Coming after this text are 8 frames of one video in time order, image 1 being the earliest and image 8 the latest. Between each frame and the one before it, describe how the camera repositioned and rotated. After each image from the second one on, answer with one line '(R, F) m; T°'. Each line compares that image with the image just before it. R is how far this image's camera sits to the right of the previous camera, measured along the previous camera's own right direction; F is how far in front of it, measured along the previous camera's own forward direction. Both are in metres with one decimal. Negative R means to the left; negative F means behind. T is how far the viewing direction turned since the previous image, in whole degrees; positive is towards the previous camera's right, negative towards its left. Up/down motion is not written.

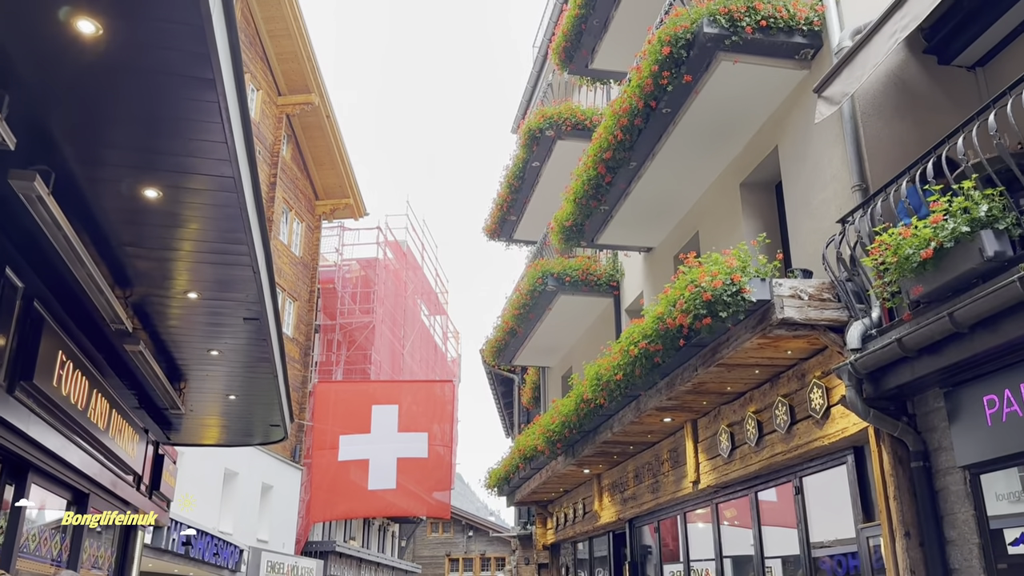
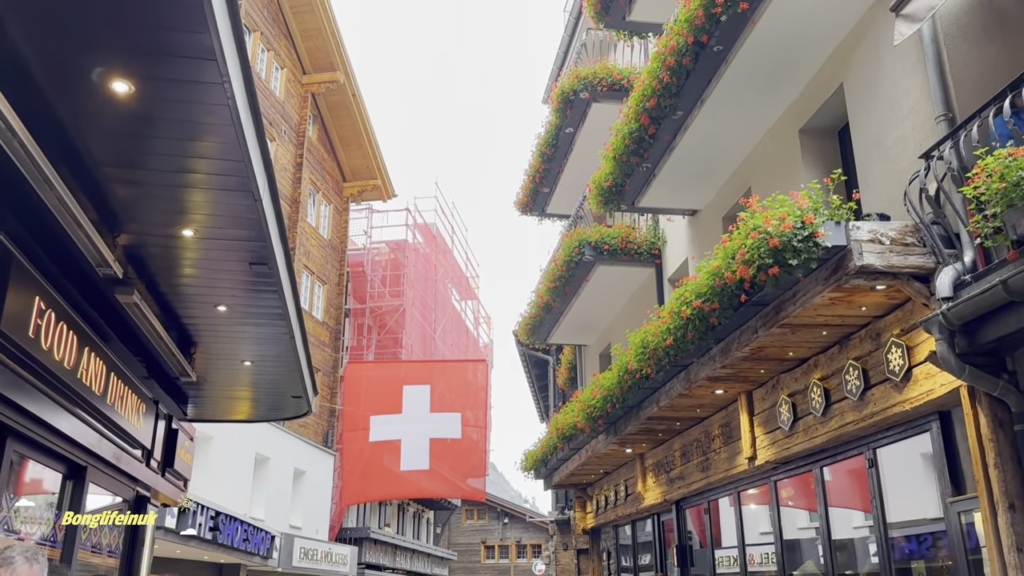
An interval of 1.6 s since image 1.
(-0.1, +0.7) m; -2°
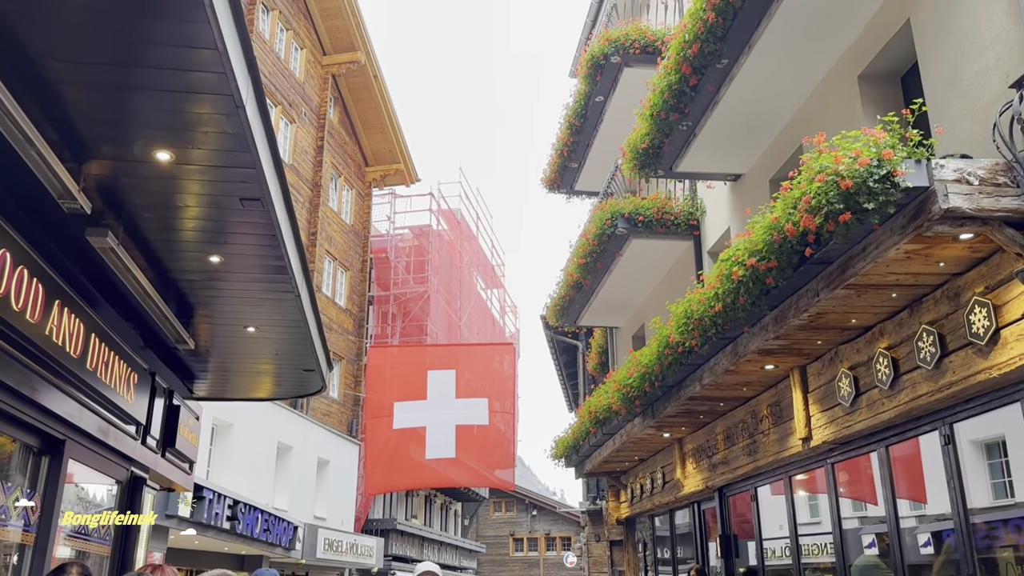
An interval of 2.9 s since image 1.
(0.0, +0.7) m; -2°
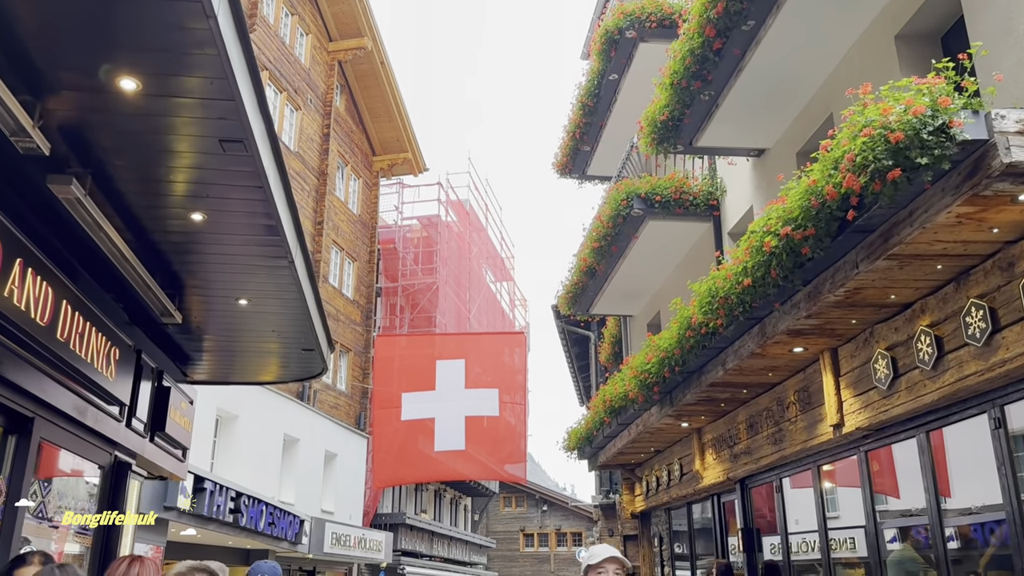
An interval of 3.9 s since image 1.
(0.0, +0.4) m; -1°
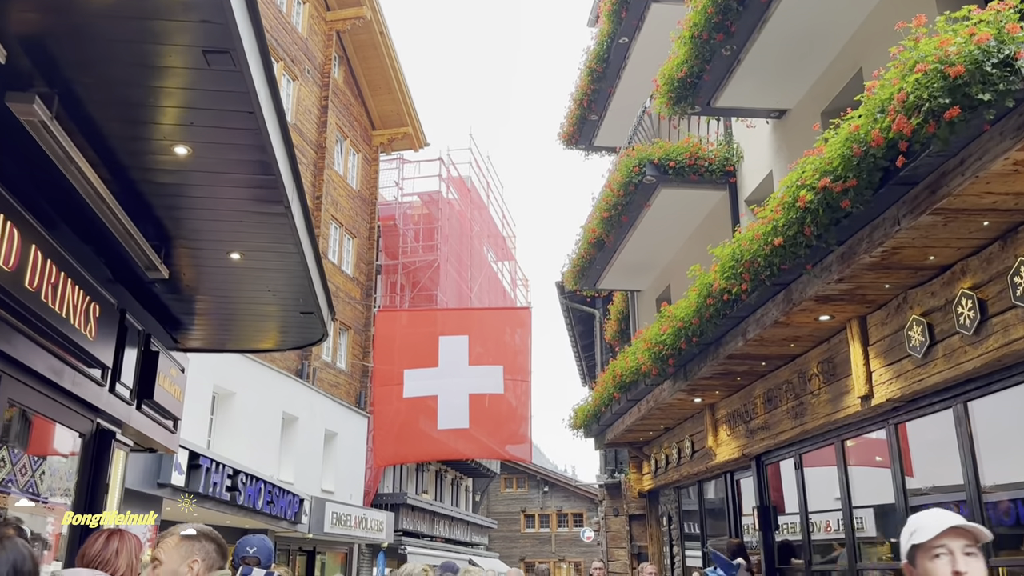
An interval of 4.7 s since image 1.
(-0.1, +0.4) m; 0°
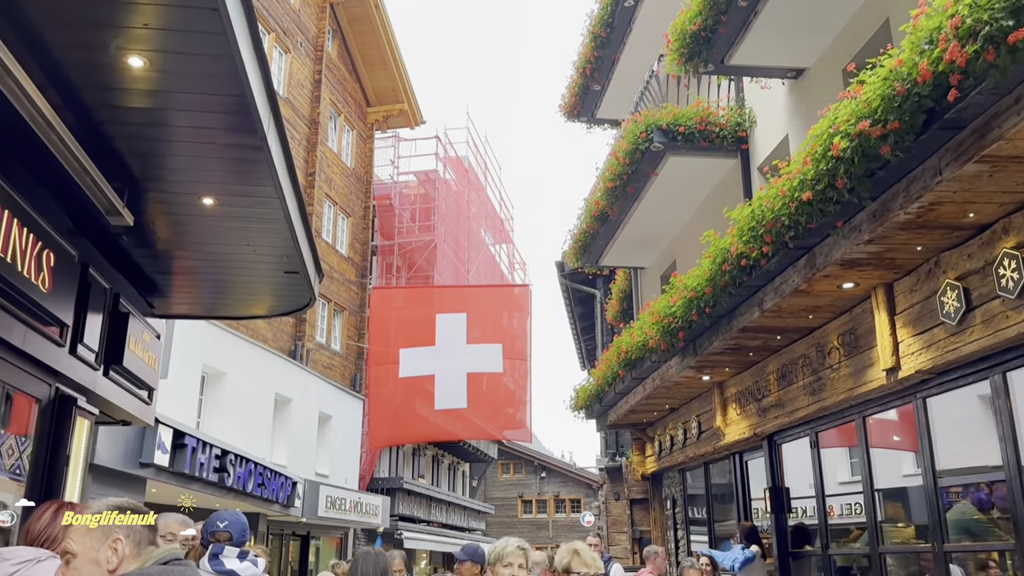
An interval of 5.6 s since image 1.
(-0.1, +0.5) m; 0°
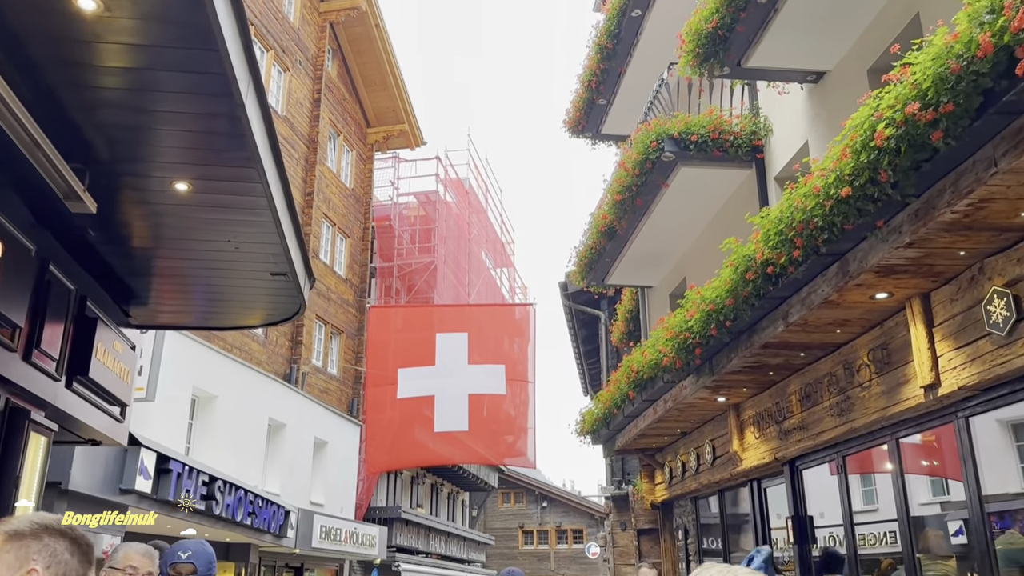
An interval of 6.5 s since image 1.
(-0.1, +0.5) m; 0°
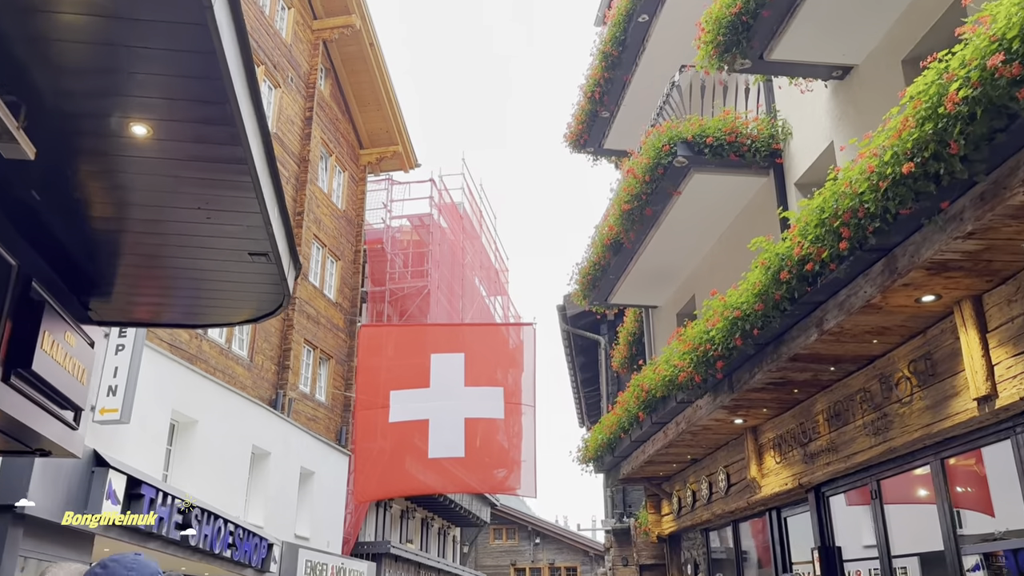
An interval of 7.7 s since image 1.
(-0.1, +0.6) m; +1°
